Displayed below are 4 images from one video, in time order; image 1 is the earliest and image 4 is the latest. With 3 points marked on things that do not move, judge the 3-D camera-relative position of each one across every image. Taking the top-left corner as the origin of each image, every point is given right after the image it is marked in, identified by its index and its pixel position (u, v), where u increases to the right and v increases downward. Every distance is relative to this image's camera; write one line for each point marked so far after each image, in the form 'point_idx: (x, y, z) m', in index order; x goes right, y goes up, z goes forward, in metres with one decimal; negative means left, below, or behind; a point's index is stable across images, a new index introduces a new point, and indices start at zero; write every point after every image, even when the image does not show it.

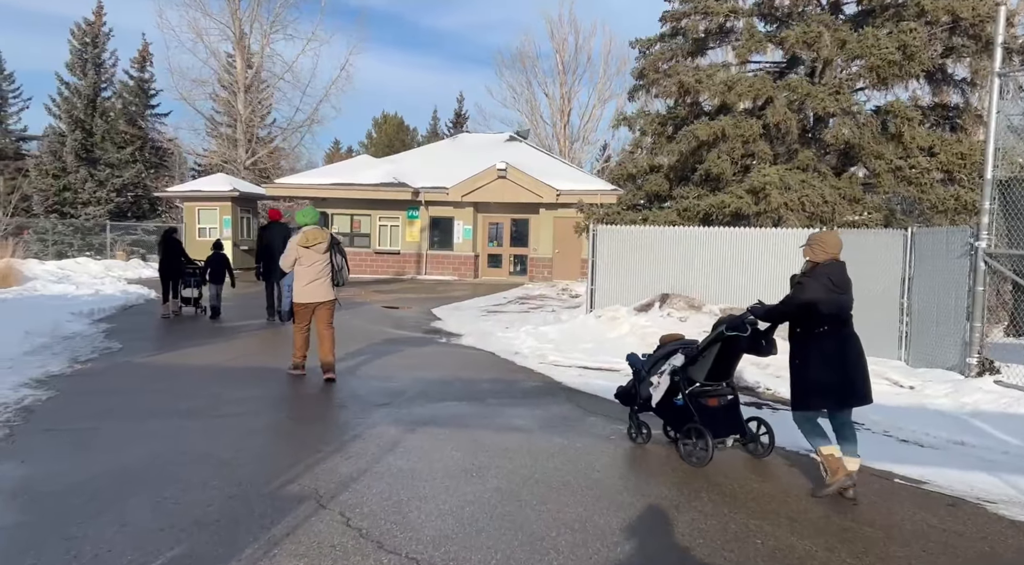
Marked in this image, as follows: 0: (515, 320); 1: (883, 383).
0: (+0.1, -0.8, +15.3) m
1: (+4.6, -1.2, +9.4) m
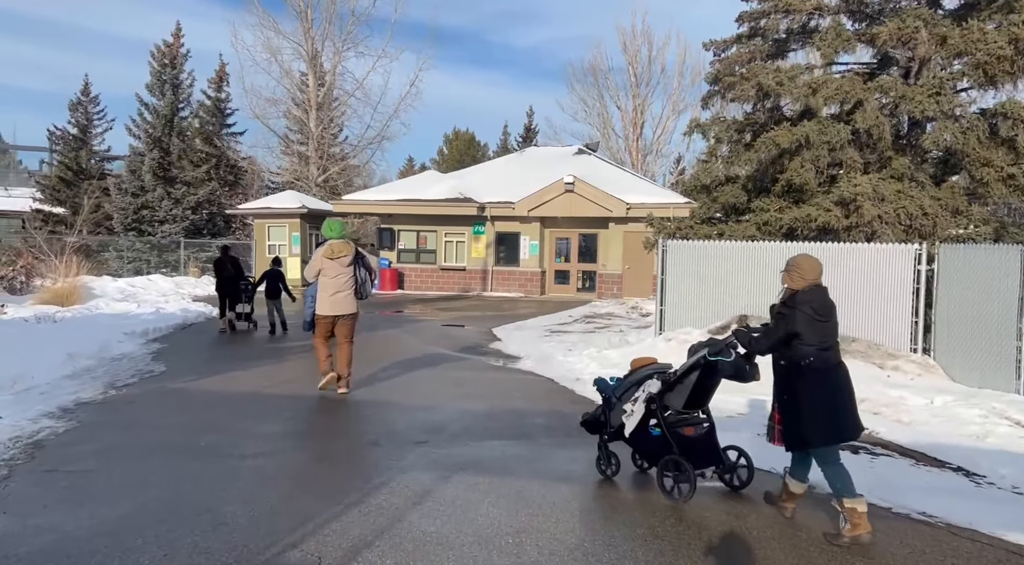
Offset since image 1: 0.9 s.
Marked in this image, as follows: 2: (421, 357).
0: (+1.3, -1.1, +14.4) m
1: (+5.3, -1.5, +8.1) m
2: (-1.5, -1.2, +12.2) m
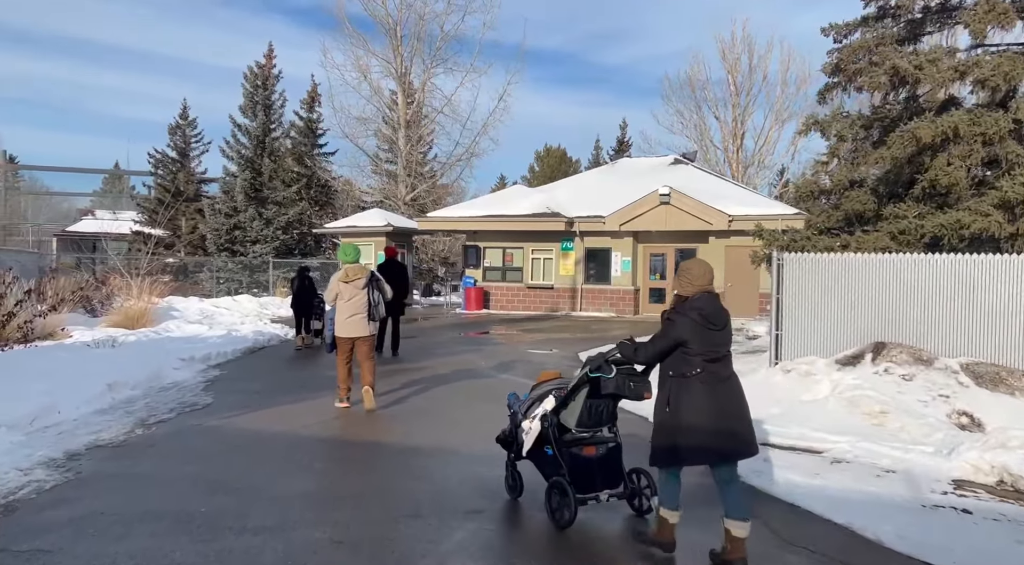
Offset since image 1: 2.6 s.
0: (+2.8, -1.5, +12.6) m
1: (+6.0, -1.7, +5.8) m
2: (-0.2, -1.5, +10.8) m
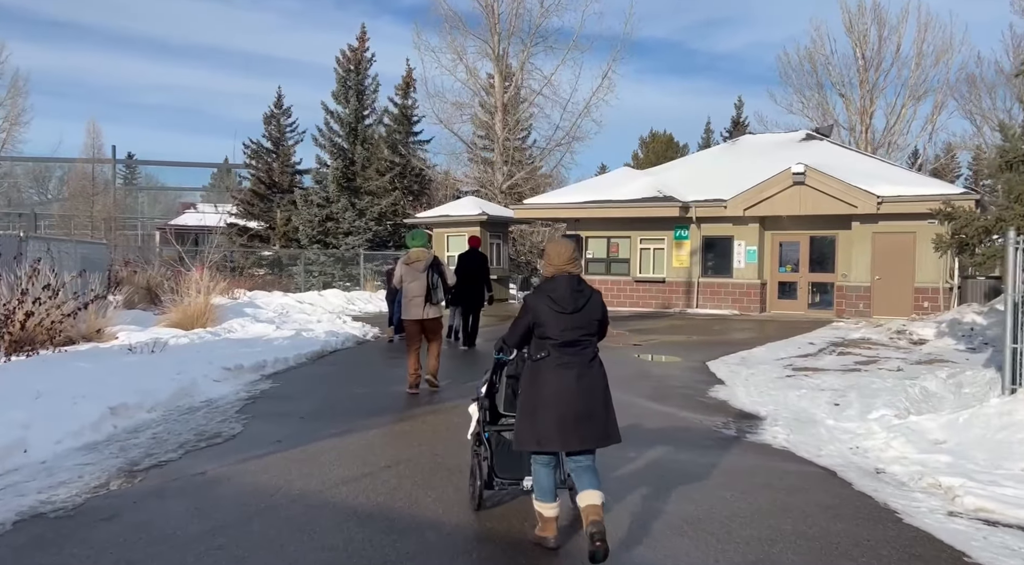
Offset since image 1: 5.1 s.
0: (+4.3, -1.4, +9.6) m
1: (+6.5, -1.6, +2.5) m
2: (+1.1, -1.4, +8.2) m
